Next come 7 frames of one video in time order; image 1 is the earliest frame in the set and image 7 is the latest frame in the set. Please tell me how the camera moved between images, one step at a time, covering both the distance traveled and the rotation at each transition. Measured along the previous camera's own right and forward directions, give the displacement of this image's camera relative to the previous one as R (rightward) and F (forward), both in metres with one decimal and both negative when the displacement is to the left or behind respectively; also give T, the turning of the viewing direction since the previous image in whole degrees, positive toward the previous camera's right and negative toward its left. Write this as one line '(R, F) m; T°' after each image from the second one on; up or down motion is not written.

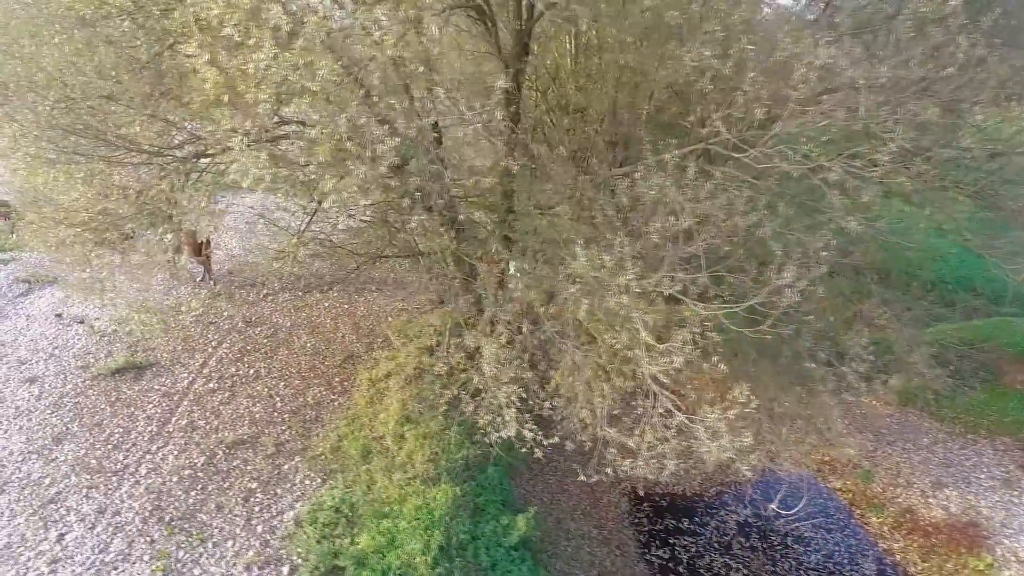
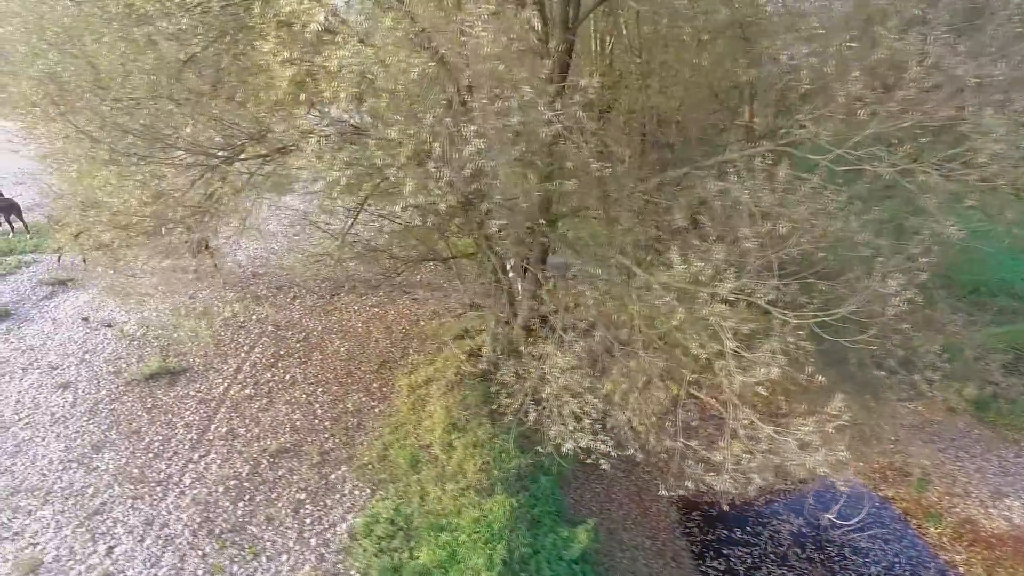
(-0.7, +0.2) m; 0°
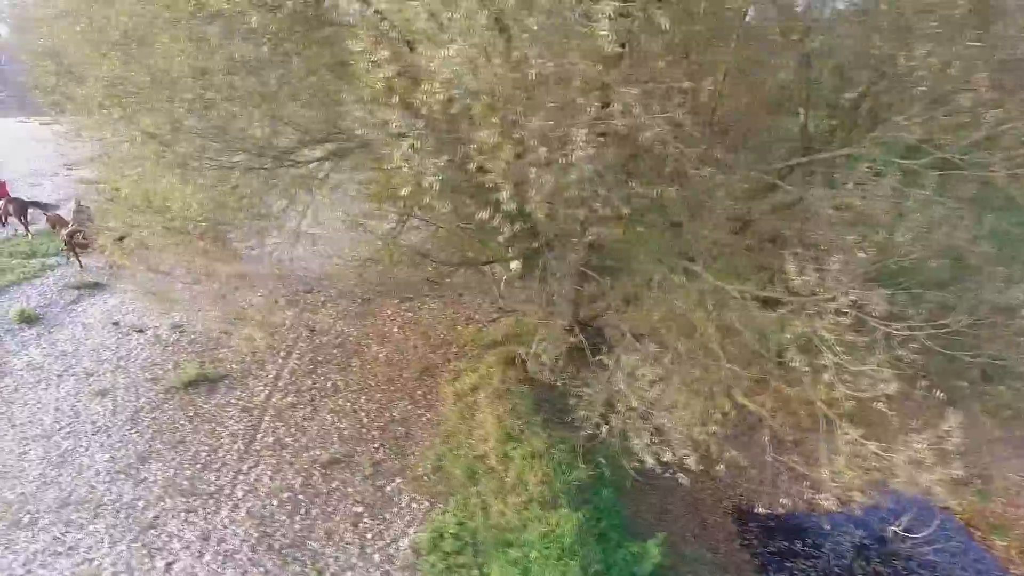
(-0.8, +0.2) m; 0°
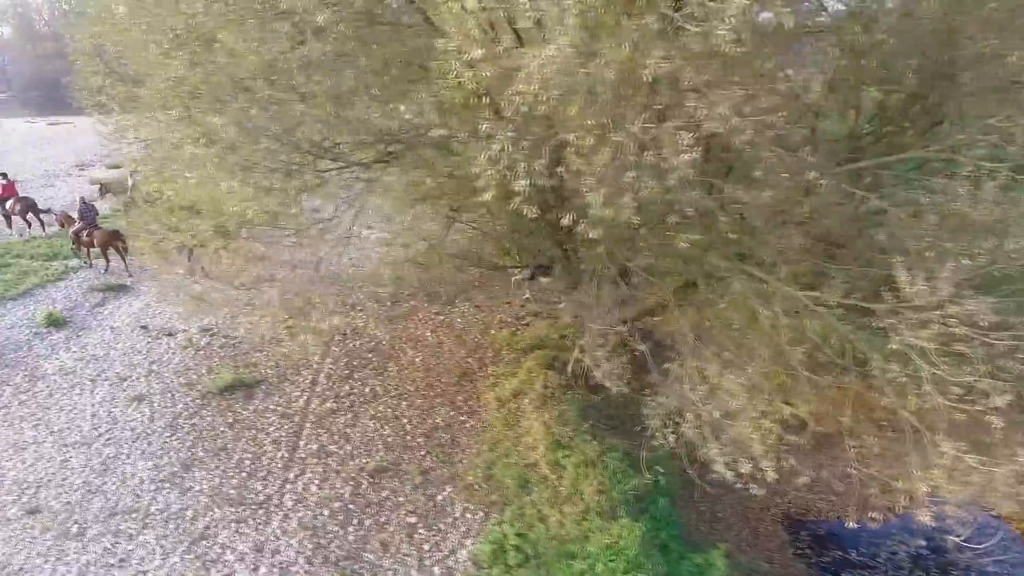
(-0.7, +0.2) m; 0°
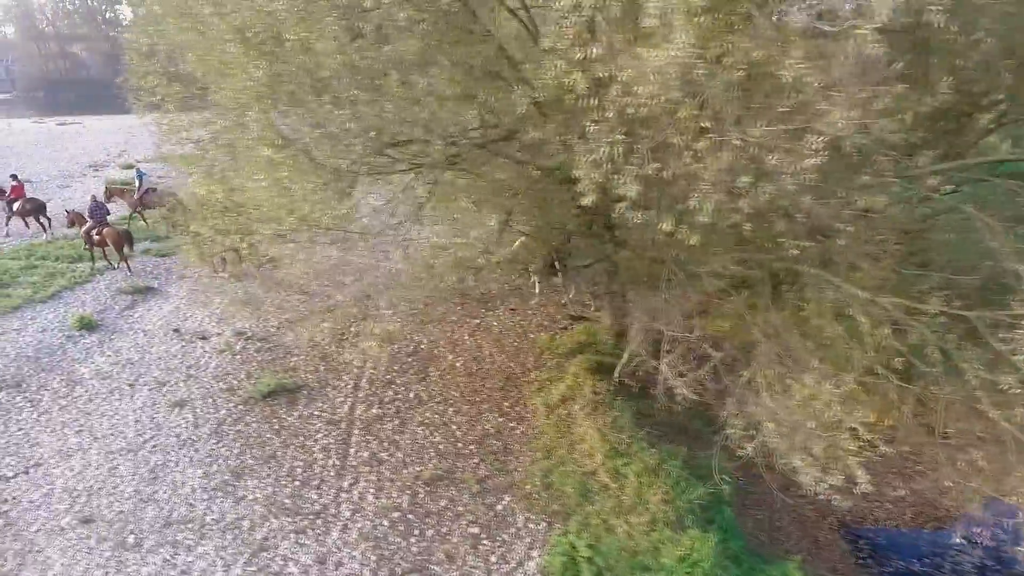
(-0.8, +0.2) m; 0°
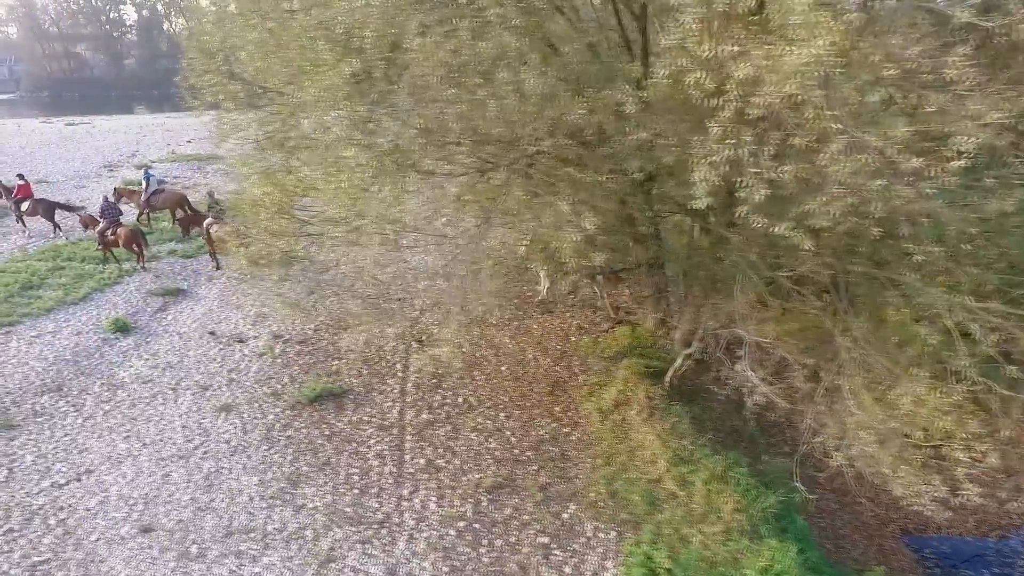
(-0.9, +0.2) m; 0°
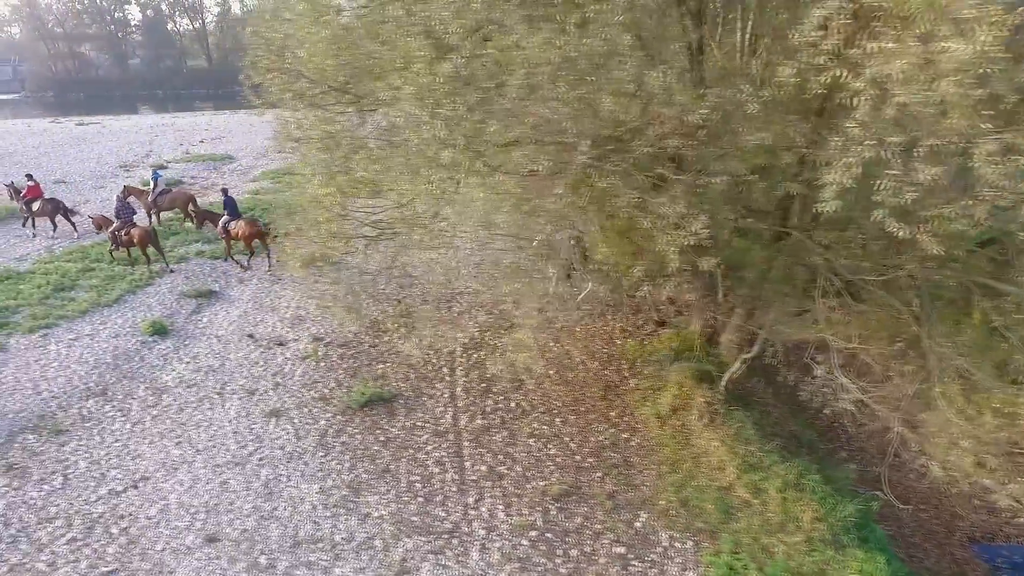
(-0.9, +0.2) m; 0°
